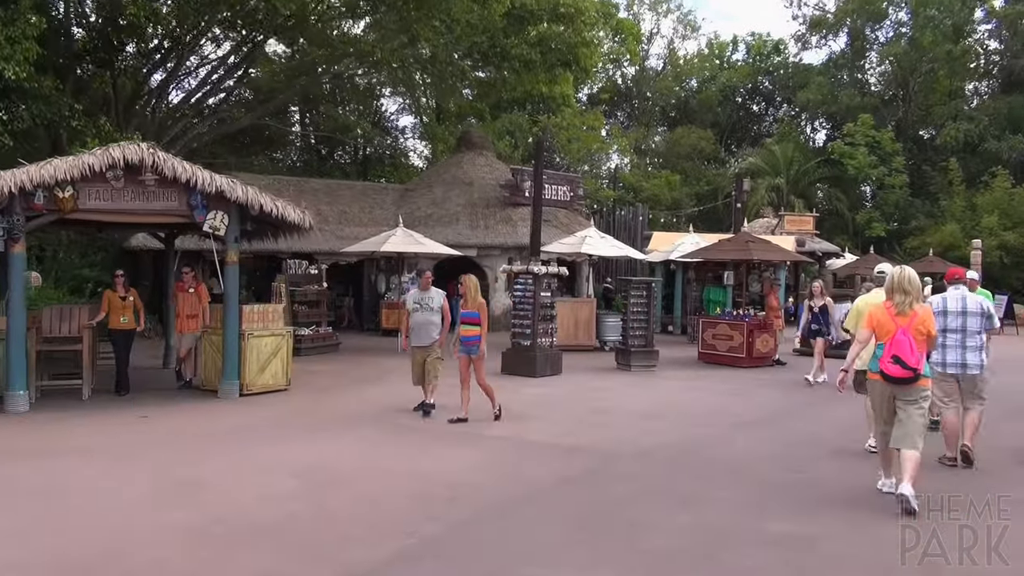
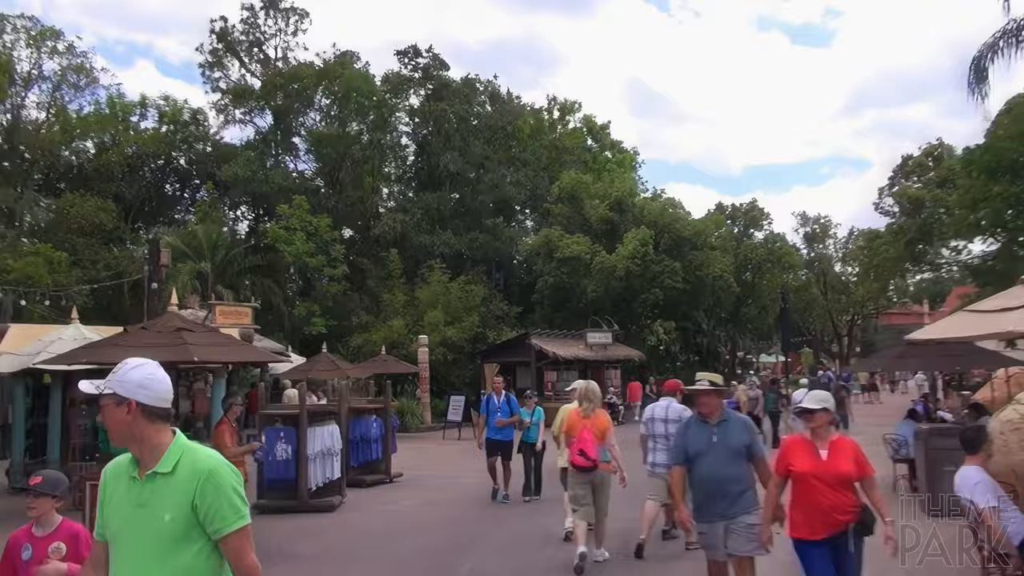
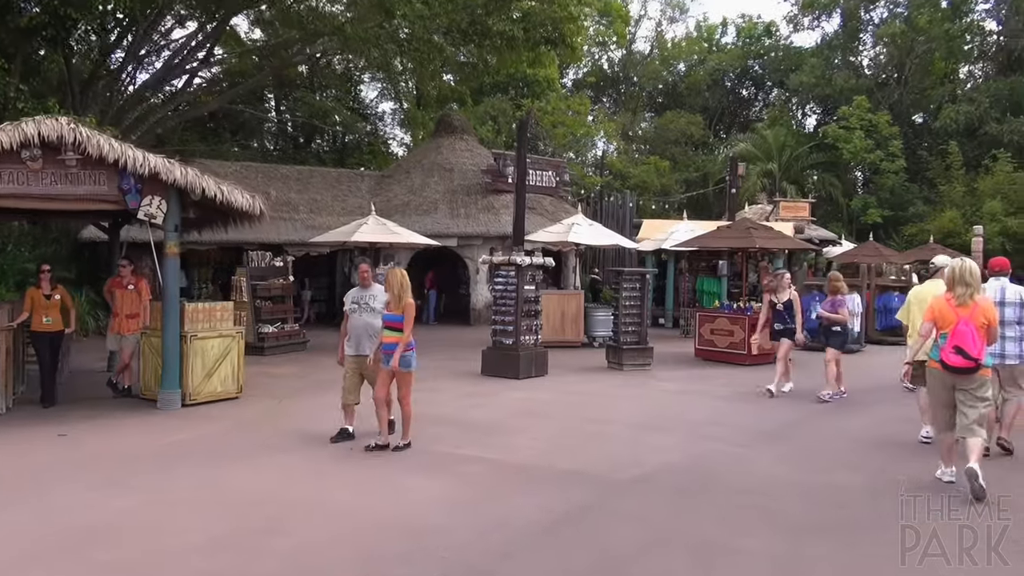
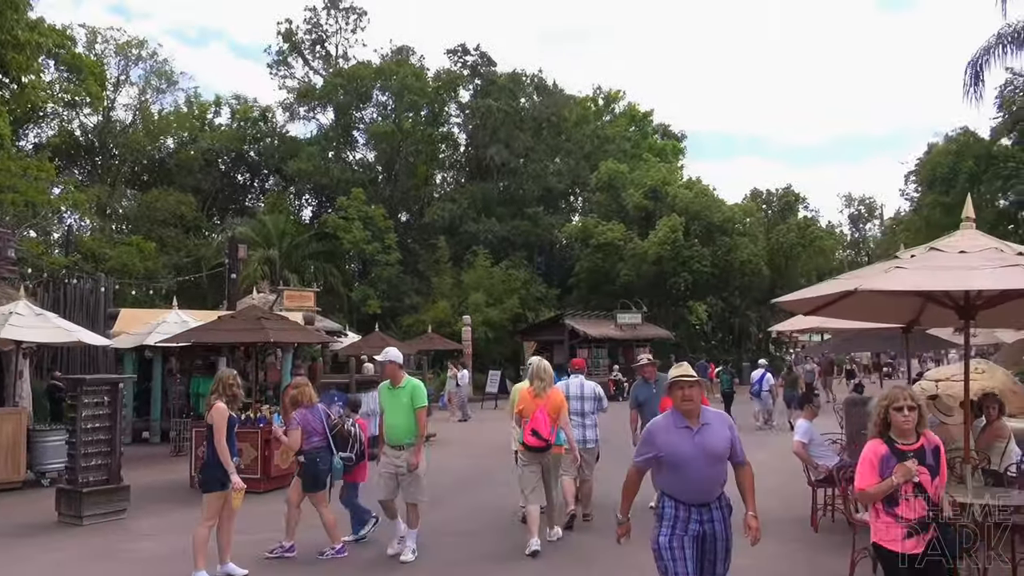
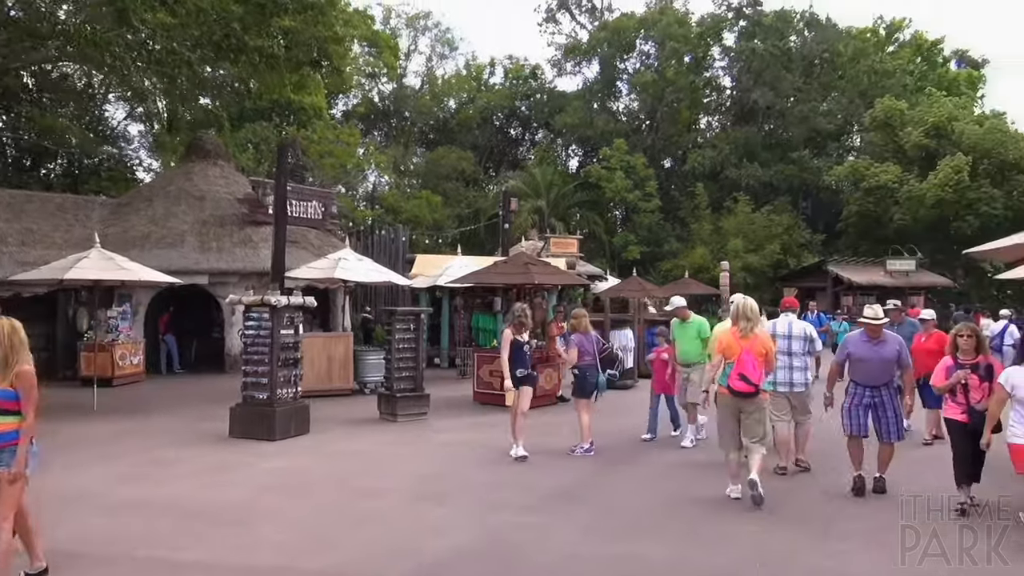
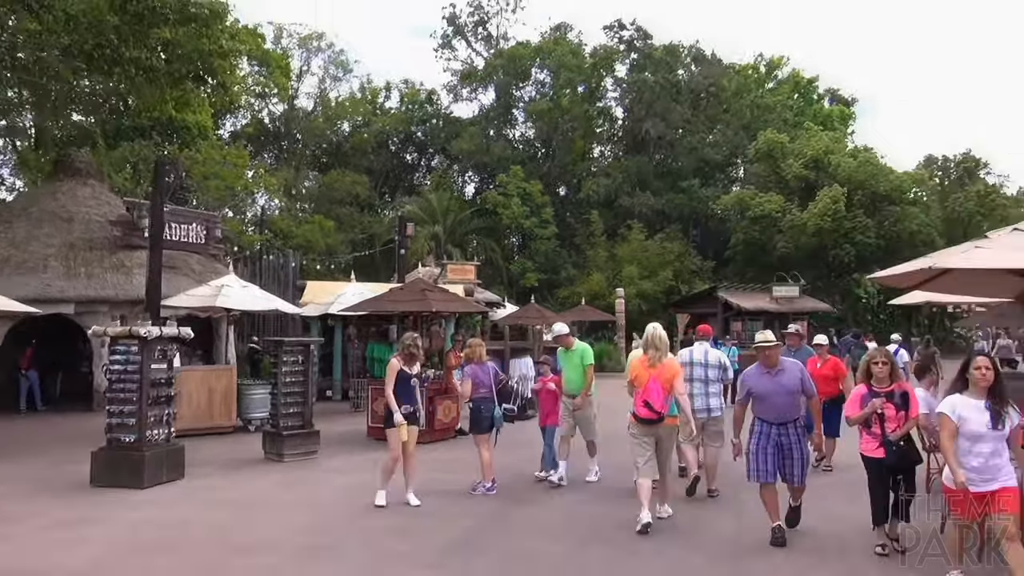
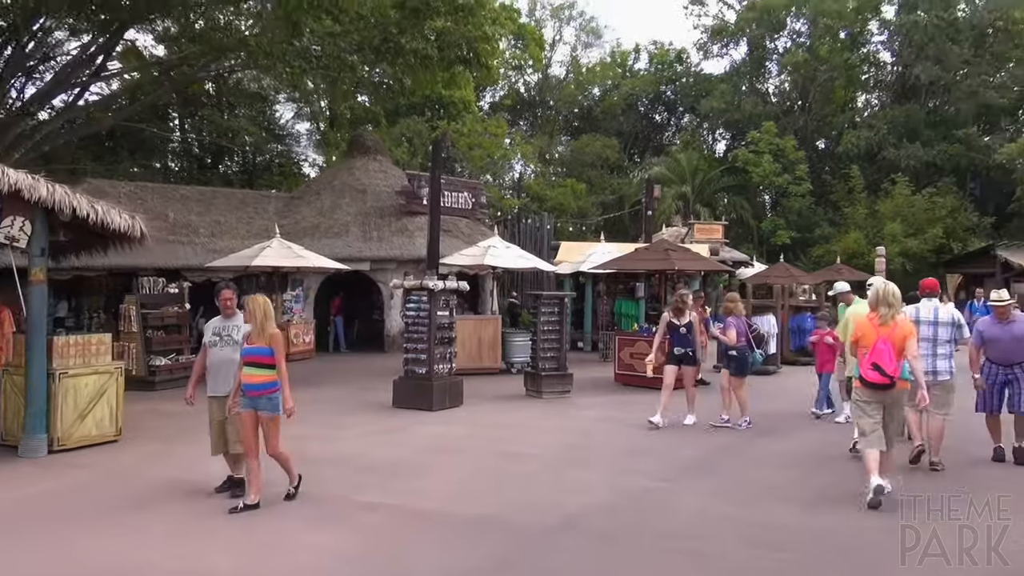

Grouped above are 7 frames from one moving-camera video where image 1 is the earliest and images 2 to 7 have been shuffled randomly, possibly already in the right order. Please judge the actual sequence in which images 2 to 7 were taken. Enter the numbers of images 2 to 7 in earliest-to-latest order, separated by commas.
3, 7, 5, 6, 4, 2
